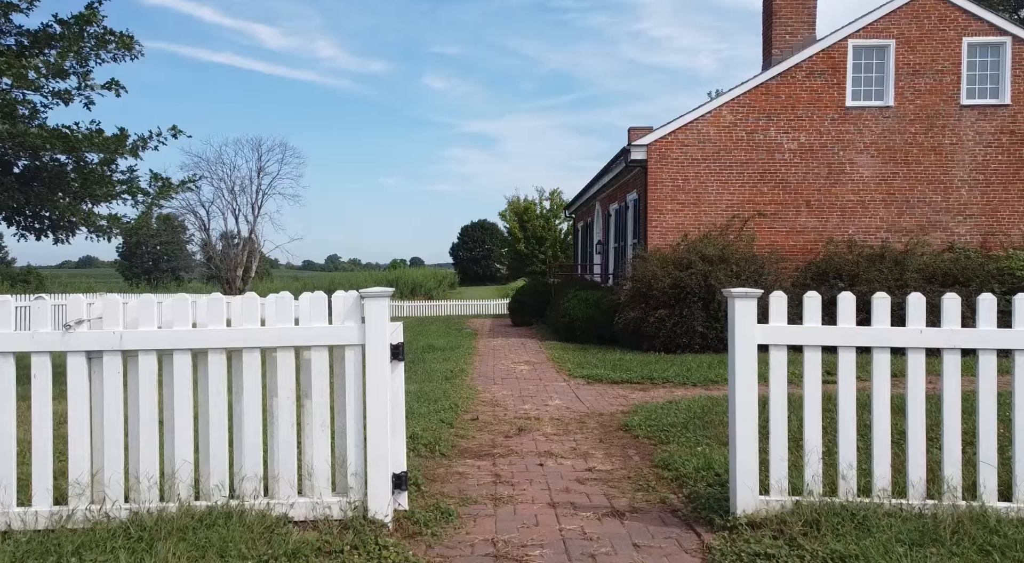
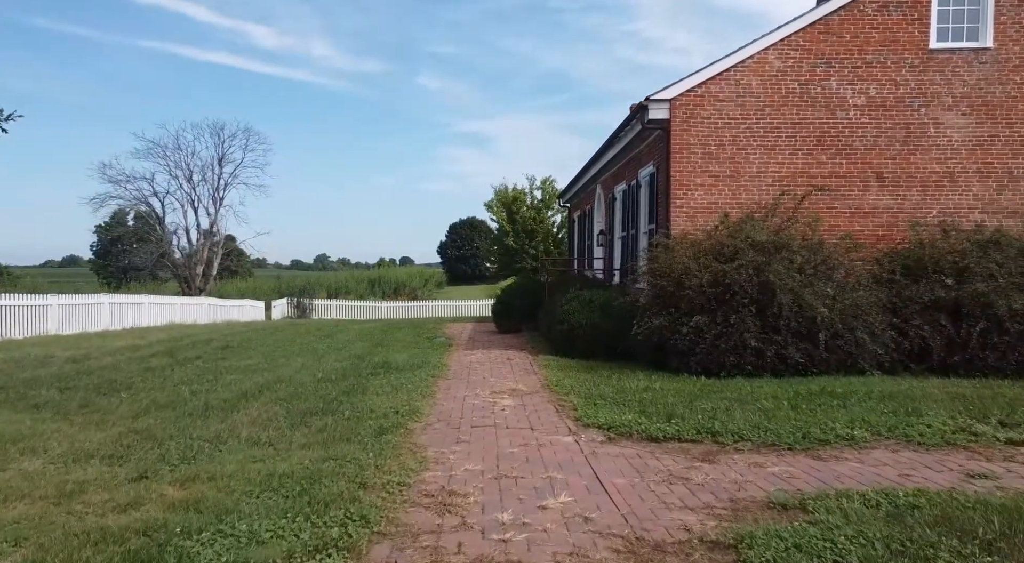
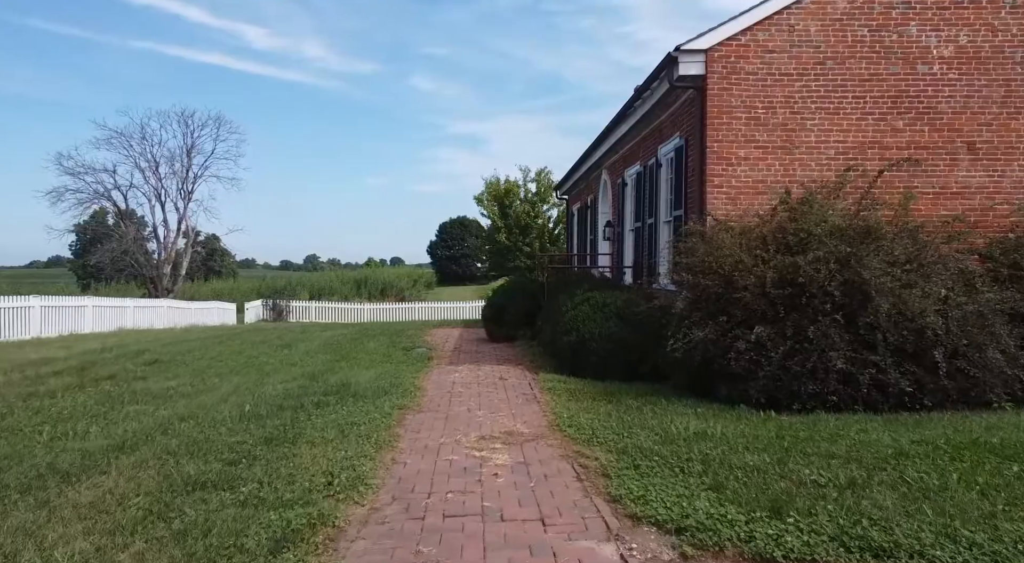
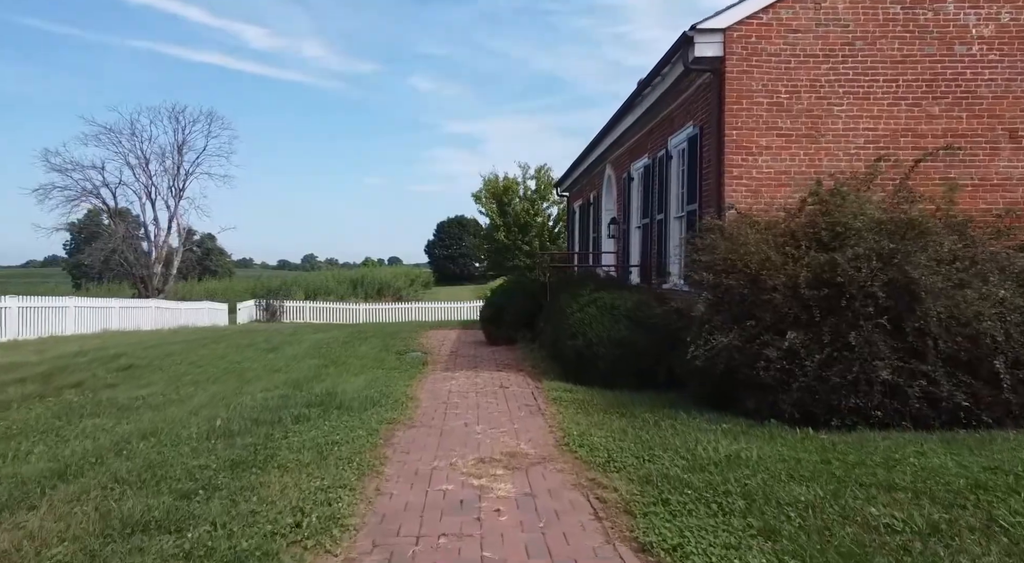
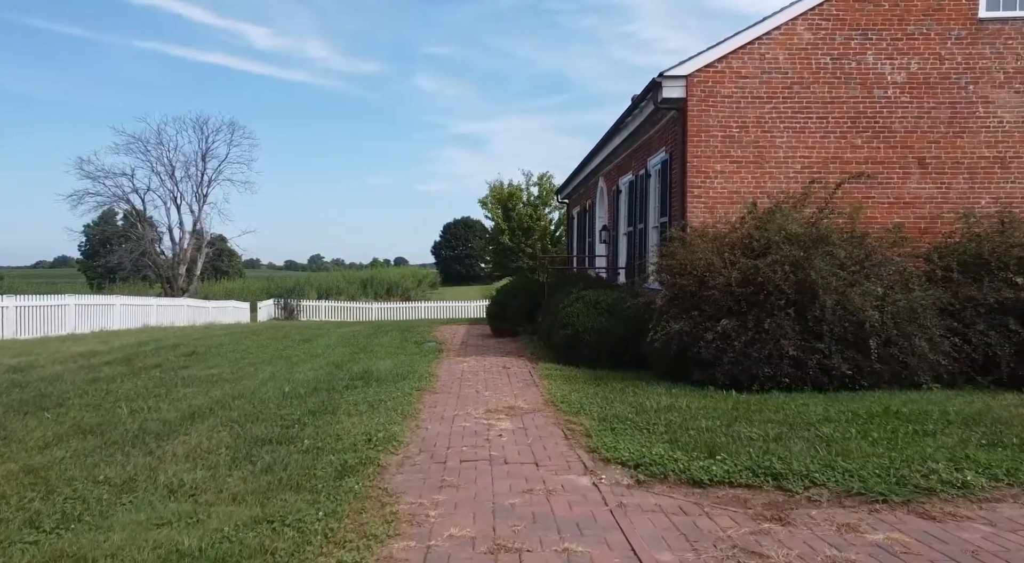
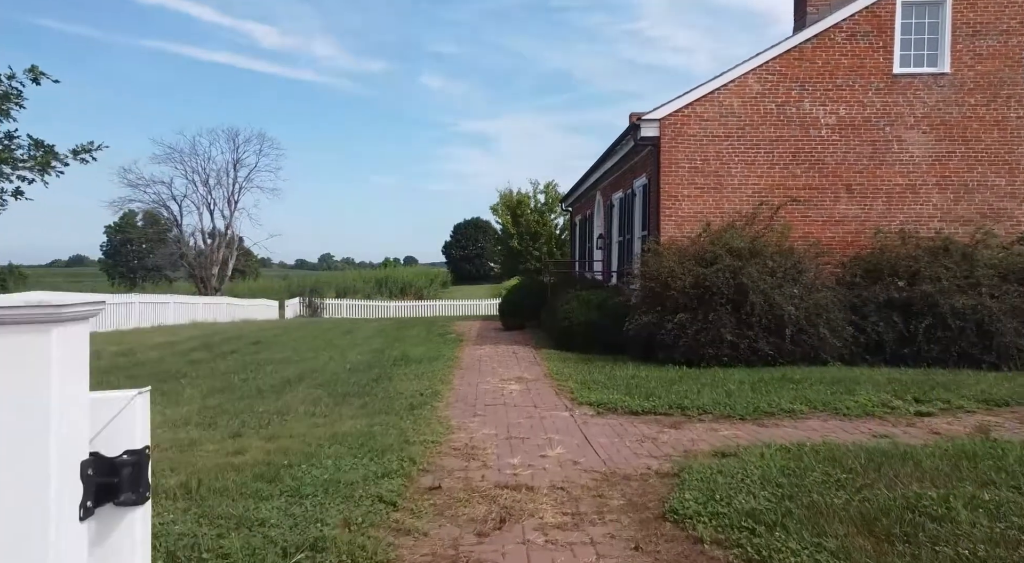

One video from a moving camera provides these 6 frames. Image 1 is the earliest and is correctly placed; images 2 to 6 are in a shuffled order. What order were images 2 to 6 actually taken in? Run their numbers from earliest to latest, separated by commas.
6, 2, 5, 3, 4
